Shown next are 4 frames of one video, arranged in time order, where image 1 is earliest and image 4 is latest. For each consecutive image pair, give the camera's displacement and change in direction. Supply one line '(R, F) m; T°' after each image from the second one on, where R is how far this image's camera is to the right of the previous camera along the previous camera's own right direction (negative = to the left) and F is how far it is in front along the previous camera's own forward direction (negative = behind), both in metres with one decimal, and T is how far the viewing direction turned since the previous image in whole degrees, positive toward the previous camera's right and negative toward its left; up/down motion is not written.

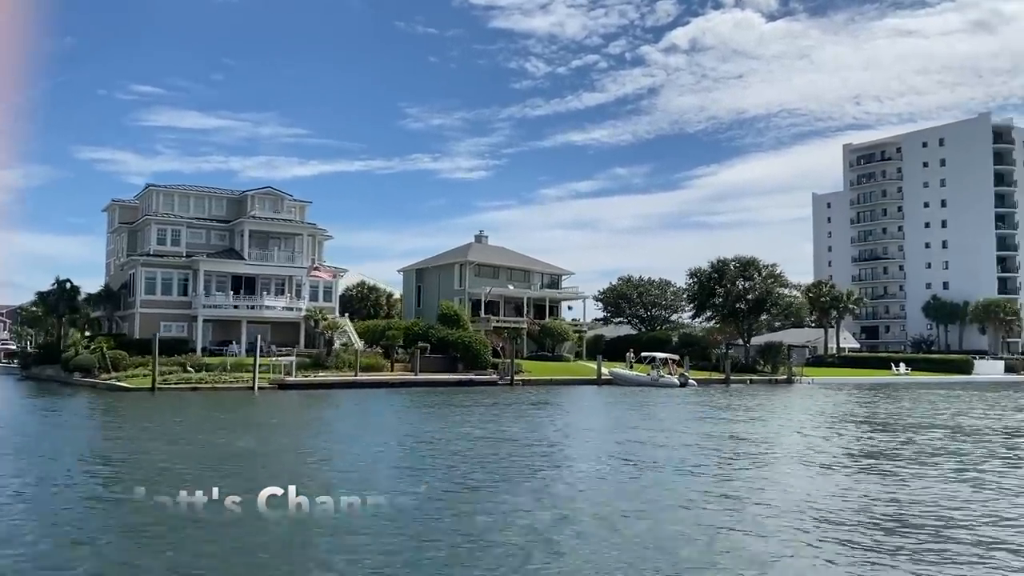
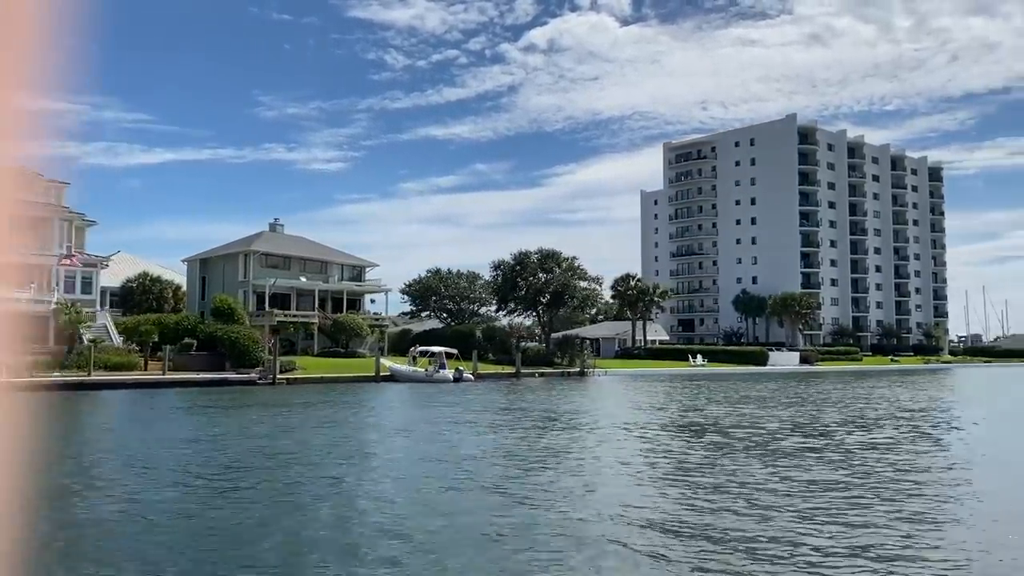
(+4.6, +2.2) m; +9°
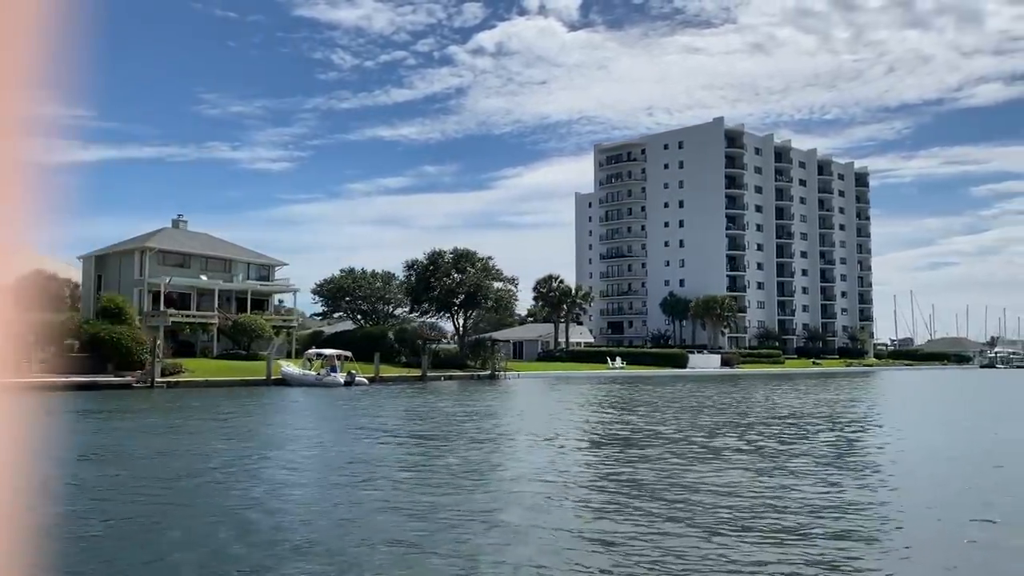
(+2.4, +1.5) m; +3°
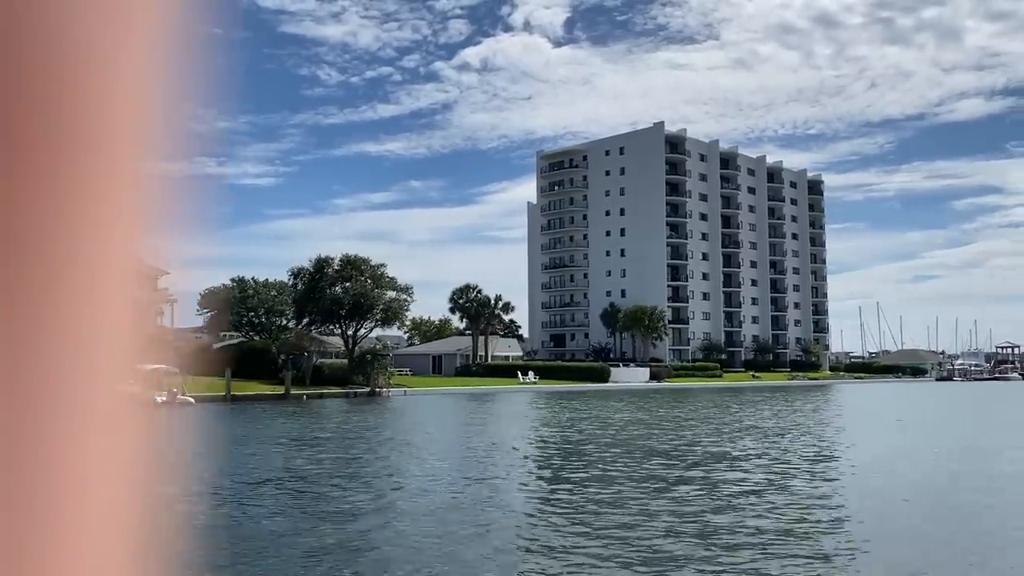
(+6.0, +4.1) m; +1°
